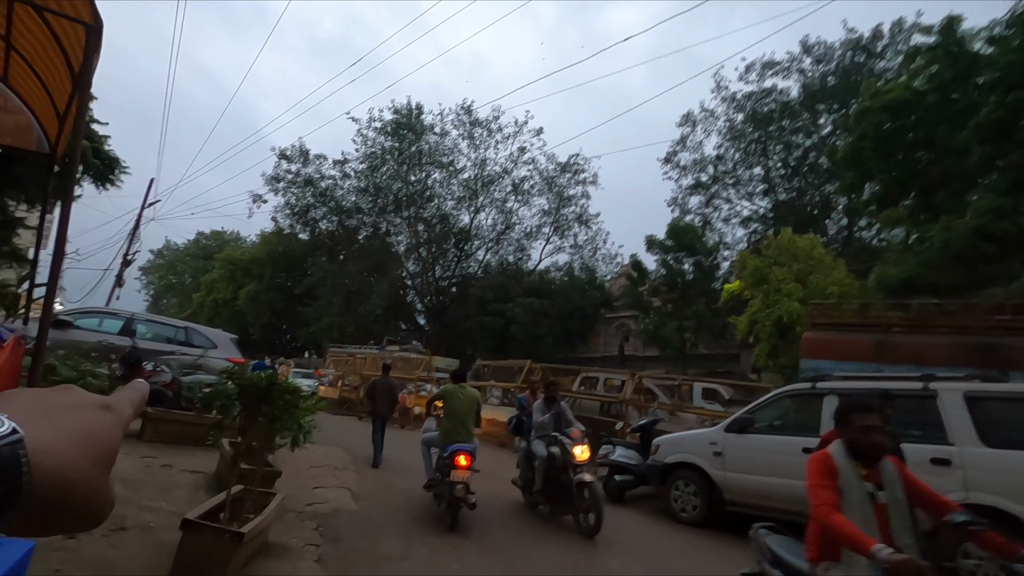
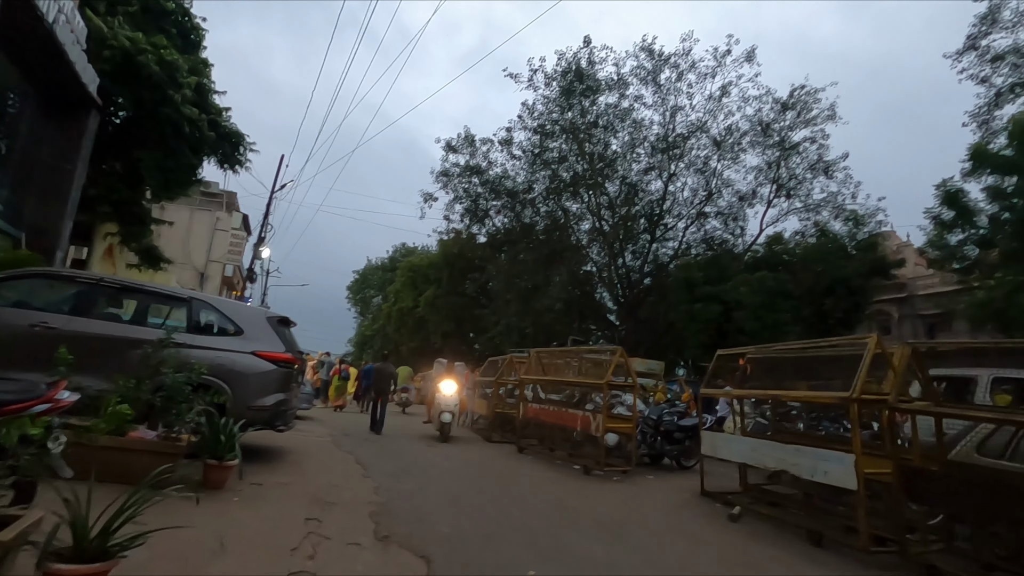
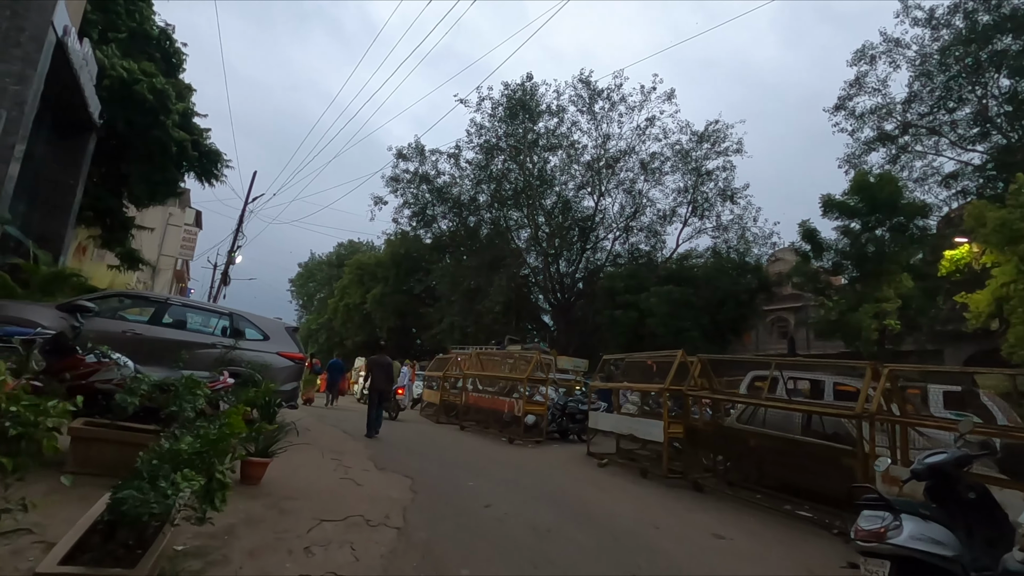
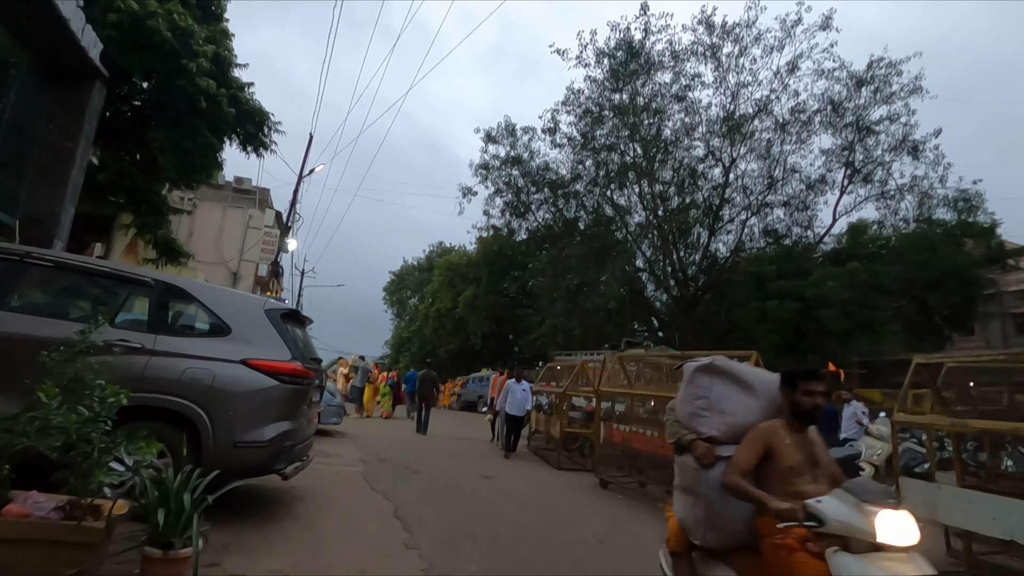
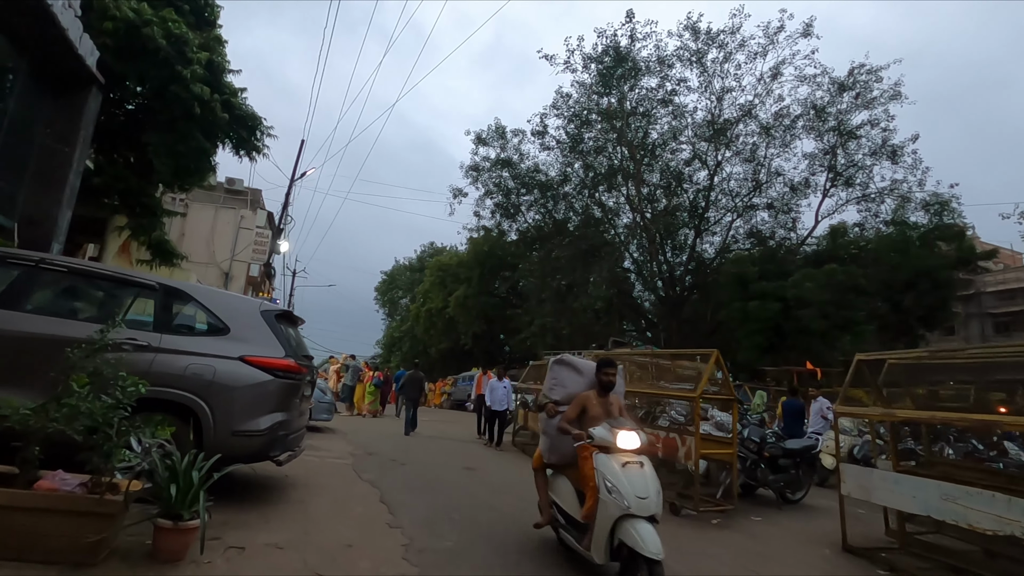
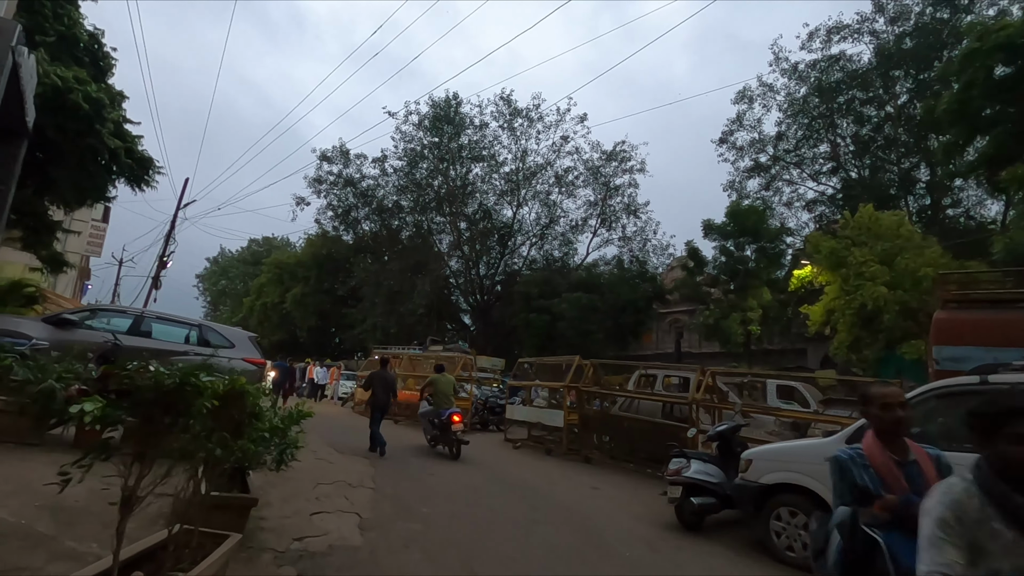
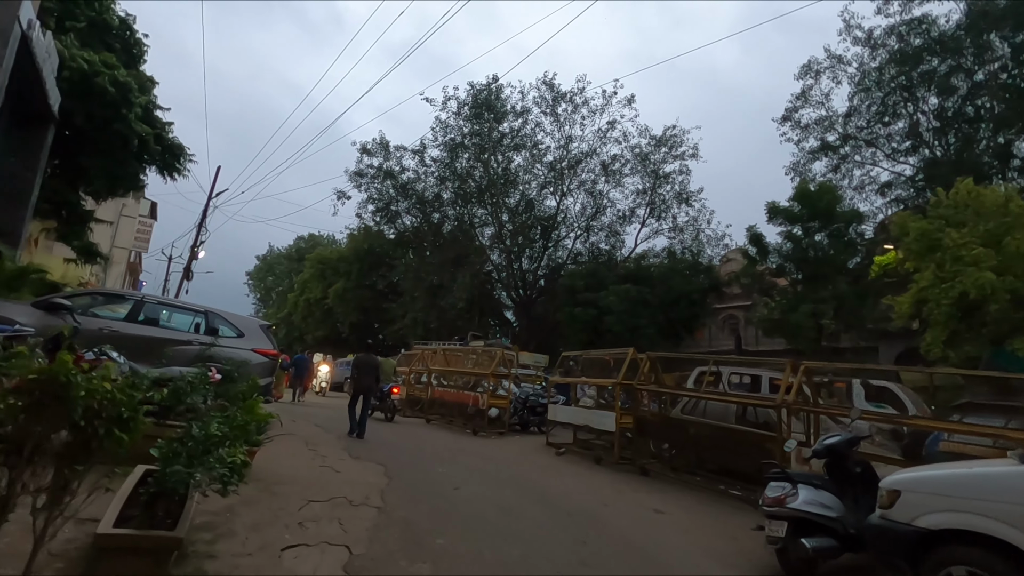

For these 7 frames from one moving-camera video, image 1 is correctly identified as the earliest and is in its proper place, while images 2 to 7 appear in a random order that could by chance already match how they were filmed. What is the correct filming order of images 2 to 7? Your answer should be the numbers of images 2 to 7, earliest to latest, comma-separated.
6, 7, 3, 2, 5, 4
